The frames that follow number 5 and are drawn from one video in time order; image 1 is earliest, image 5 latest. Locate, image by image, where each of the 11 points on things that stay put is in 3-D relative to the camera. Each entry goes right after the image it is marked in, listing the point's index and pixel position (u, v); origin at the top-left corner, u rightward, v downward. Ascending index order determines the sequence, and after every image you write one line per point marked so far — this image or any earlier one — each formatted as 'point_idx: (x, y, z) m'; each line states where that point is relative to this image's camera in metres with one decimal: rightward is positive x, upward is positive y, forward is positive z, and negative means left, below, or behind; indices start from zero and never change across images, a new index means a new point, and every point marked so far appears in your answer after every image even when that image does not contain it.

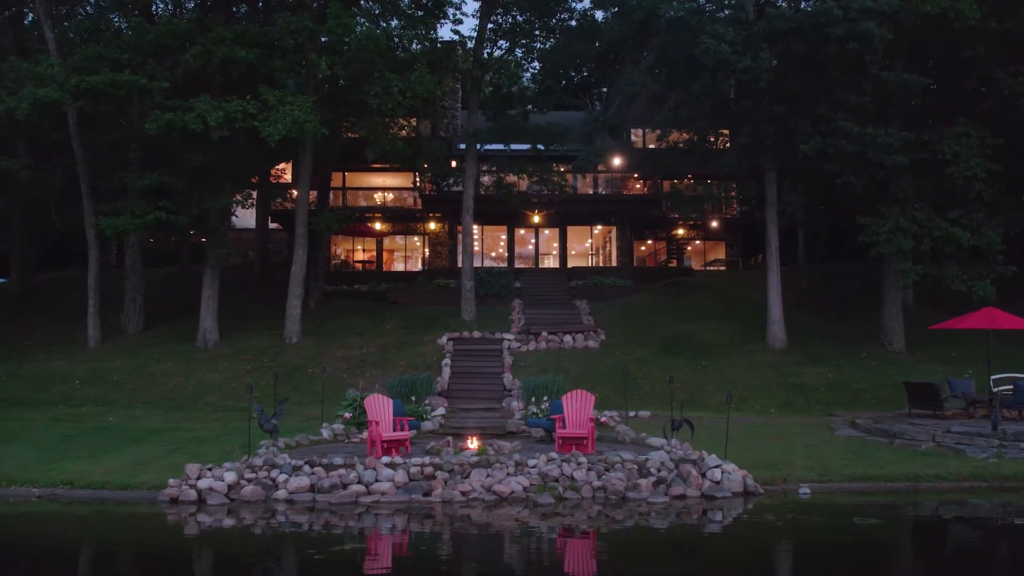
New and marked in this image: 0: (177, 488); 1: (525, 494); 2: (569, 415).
0: (-6.0, -3.6, +13.4) m
1: (+0.2, -3.7, +13.3) m
2: (+1.2, -2.7, +15.6) m
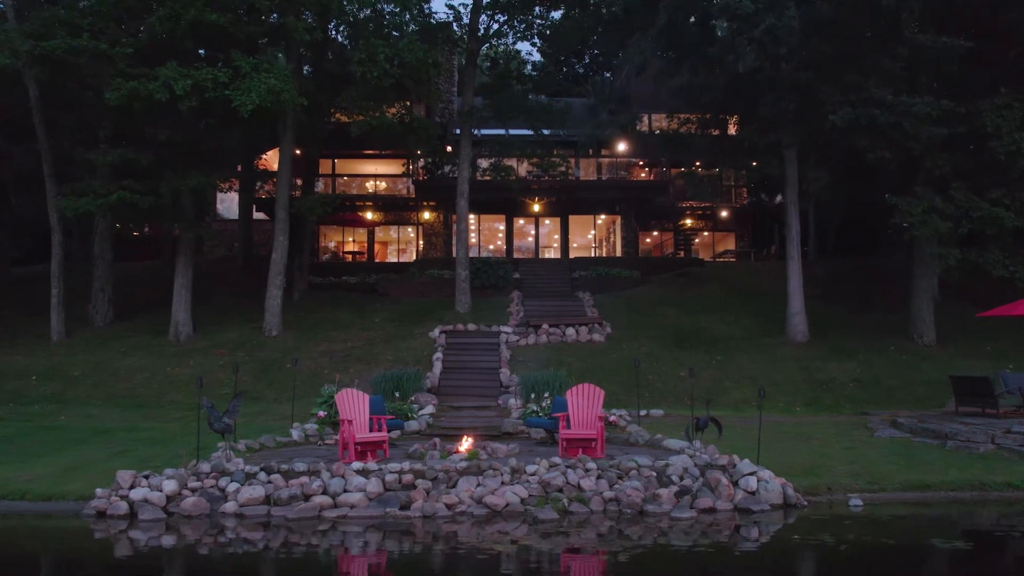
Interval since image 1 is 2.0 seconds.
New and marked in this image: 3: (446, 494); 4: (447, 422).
0: (-6.1, -3.1, +11.2) m
1: (+0.2, -3.2, +11.1) m
2: (+1.1, -2.2, +13.4) m
3: (-1.0, -3.1, +11.2) m
4: (-1.5, -3.1, +17.3) m
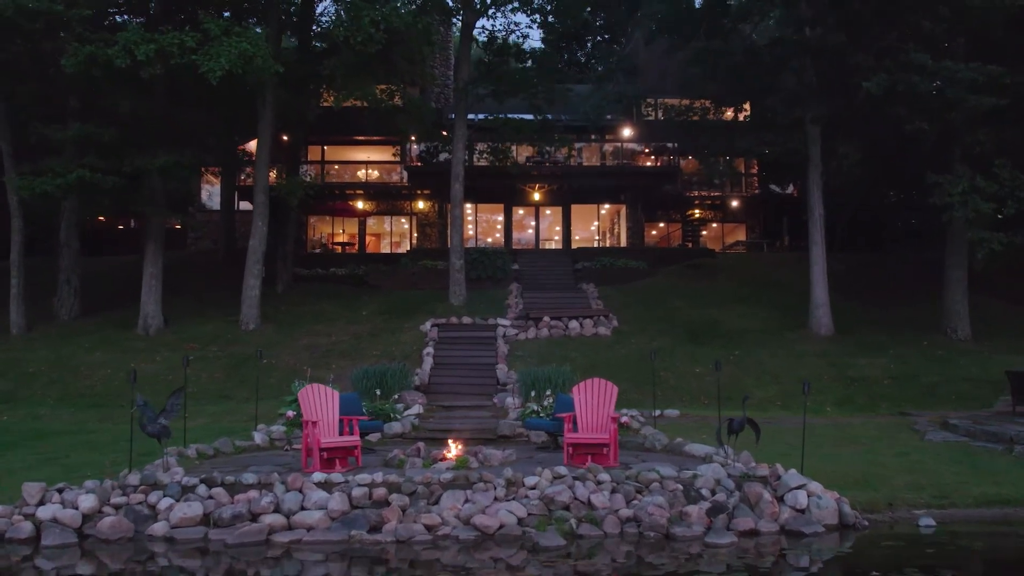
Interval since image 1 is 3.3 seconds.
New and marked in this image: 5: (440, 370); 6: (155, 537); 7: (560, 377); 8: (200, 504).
0: (-6.1, -2.8, +9.1) m
1: (+0.1, -2.9, +9.0) m
2: (+1.1, -1.9, +11.4) m
3: (-1.0, -2.7, +9.1) m
4: (-1.6, -2.7, +15.2) m
5: (-1.9, -2.2, +19.9) m
6: (-4.2, -3.0, +8.9) m
7: (+1.0, -1.9, +16.2) m
8: (-3.8, -2.7, +9.2) m
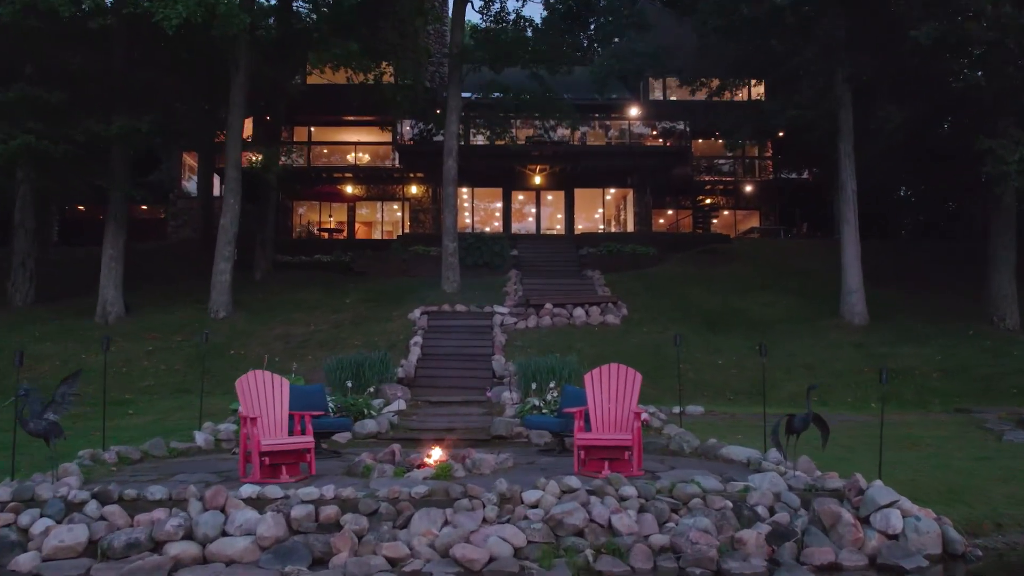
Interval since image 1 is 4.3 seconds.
0: (-6.2, -2.3, +6.8) m
1: (0.0, -2.4, +6.6) m
2: (+1.0, -1.4, +9.0) m
3: (-1.1, -2.3, +6.8) m
4: (-1.6, -2.3, +12.8) m
5: (-2.0, -1.7, +17.6) m
6: (-4.3, -2.5, +6.6) m
7: (+1.0, -1.4, +13.8) m
8: (-3.9, -2.2, +6.9) m
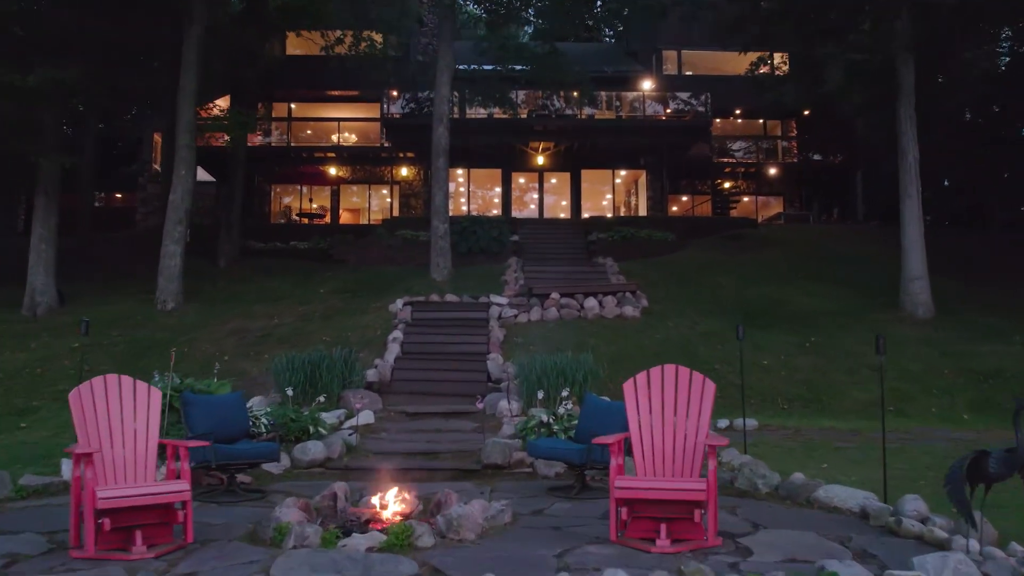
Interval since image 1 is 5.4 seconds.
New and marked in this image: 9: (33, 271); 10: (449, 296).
0: (-6.2, -2.0, +3.5) m
1: (0.0, -2.1, +3.4) m
2: (+1.0, -1.1, +5.8) m
3: (-1.1, -2.0, +3.6) m
4: (-1.6, -1.9, +9.6) m
5: (-2.0, -1.4, +14.3) m
6: (-4.3, -2.2, +3.4) m
7: (+1.0, -1.1, +10.6) m
8: (-3.9, -1.9, +3.6) m
9: (-11.8, +0.4, +18.6) m
10: (-1.5, -0.2, +17.9) m
